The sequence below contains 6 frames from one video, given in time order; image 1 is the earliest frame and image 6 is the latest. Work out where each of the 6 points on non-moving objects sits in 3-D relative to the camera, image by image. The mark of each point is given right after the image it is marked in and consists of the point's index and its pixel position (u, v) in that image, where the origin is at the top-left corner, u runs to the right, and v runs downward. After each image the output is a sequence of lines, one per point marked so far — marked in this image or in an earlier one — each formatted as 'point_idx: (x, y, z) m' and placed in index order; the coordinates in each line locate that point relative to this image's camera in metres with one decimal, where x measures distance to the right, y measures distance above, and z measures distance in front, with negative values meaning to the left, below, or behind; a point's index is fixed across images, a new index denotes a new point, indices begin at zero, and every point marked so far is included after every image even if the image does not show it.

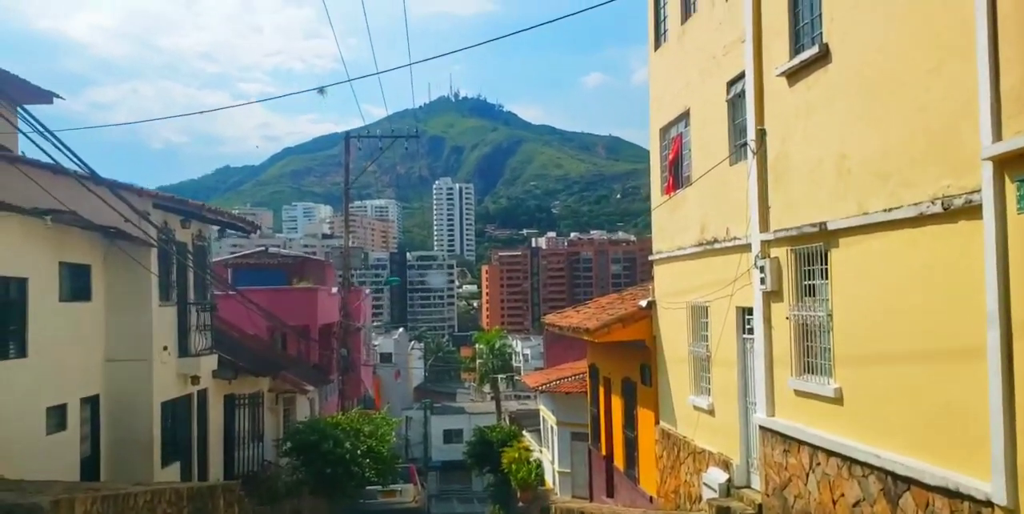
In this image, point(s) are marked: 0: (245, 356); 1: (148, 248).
0: (-5.0, -1.8, +17.1) m
1: (-5.1, +0.1, +12.7) m
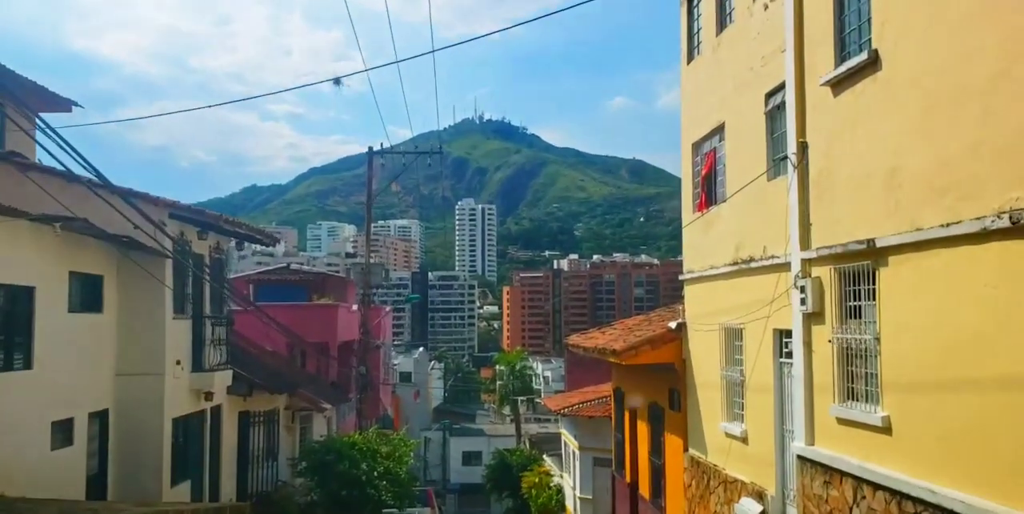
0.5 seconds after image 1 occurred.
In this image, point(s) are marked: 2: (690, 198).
0: (-4.6, -2.1, +16.7) m
1: (-4.7, 0.0, +12.3) m
2: (+2.7, +0.9, +13.9) m
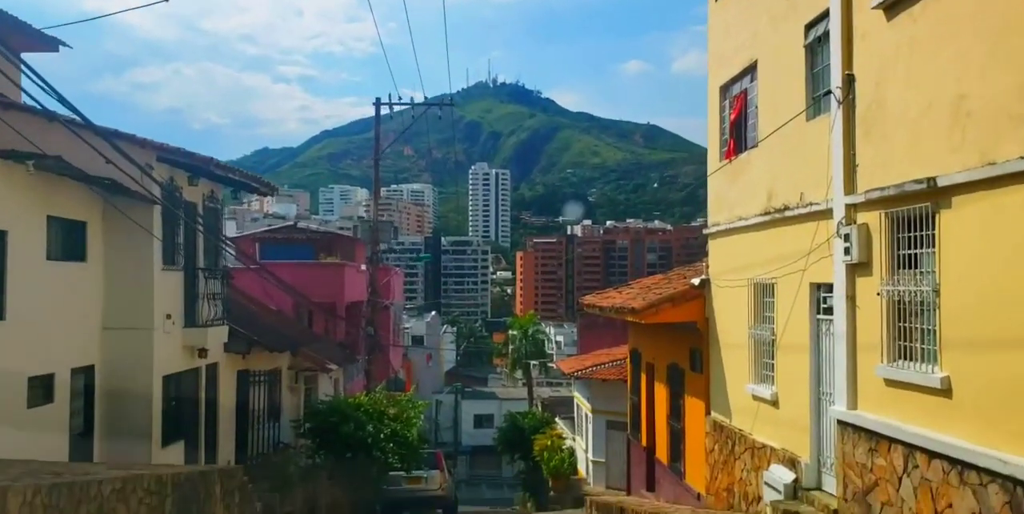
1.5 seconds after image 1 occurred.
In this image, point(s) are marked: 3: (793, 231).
0: (-4.4, -1.2, +16.0) m
1: (-4.6, +0.6, +11.5) m
2: (+2.9, +1.6, +12.9) m
3: (+3.1, +0.3, +10.0) m
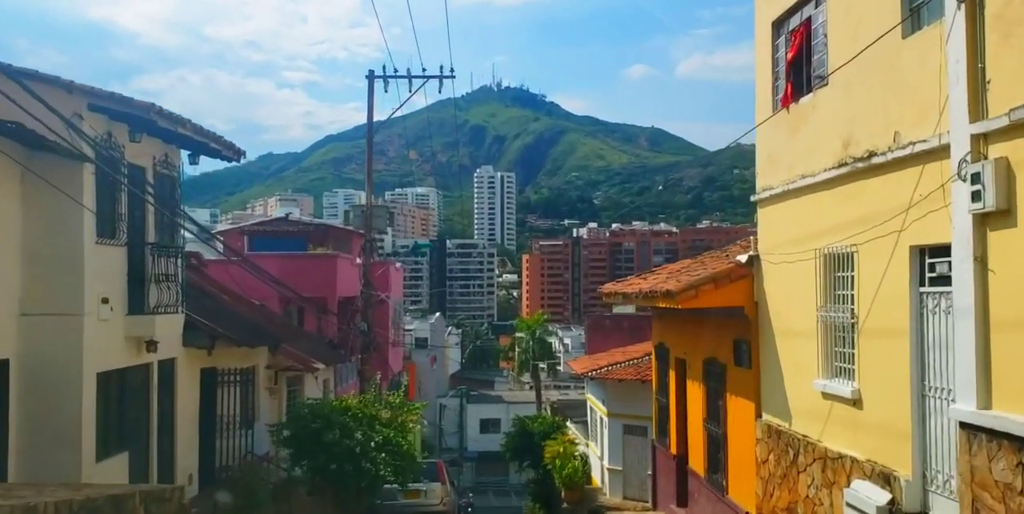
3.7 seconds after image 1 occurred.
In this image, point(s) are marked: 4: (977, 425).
0: (-4.2, -1.0, +13.8) m
1: (-4.4, +1.0, +9.4) m
2: (+3.0, +1.9, +10.7) m
3: (+3.2, +0.6, +7.9) m
4: (+3.2, -1.2, +6.3) m
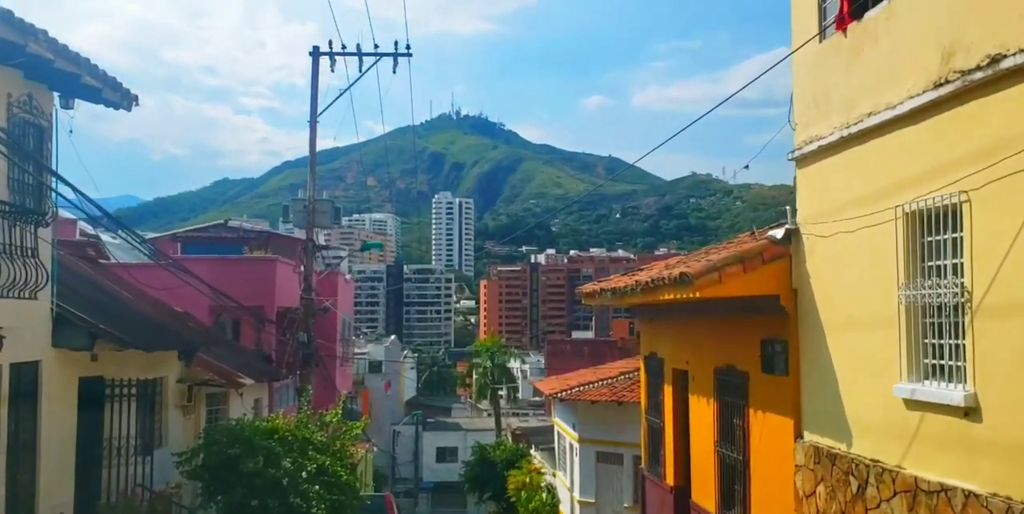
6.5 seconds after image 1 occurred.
0: (-4.7, -0.8, +11.1) m
1: (-4.6, +1.3, +6.7) m
2: (+2.8, +2.2, +8.4) m
3: (+3.1, +1.0, +5.5) m
4: (+3.2, -0.8, +3.9) m
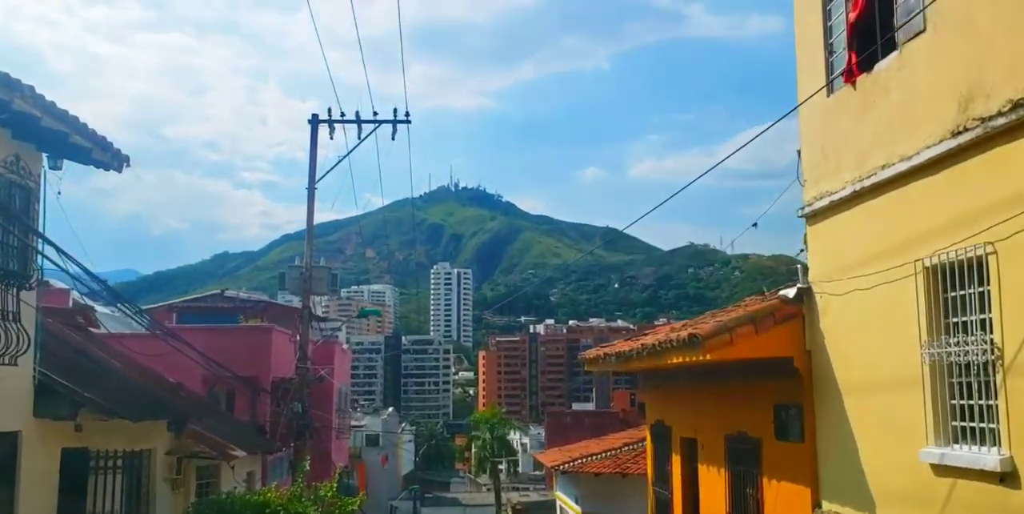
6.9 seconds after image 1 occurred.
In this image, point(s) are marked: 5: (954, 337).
0: (-4.6, -1.5, +10.7) m
1: (-4.6, +0.8, +6.4) m
2: (+2.8, +1.6, +8.3) m
3: (+3.1, +0.7, +5.3) m
4: (+3.2, -1.0, +3.5) m
5: (+3.0, -0.5, +6.2) m
